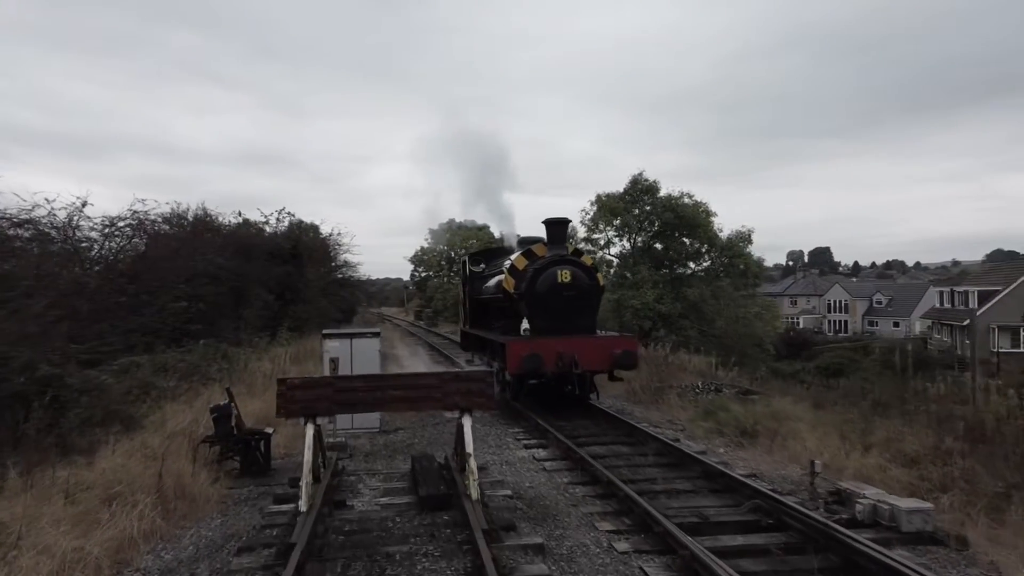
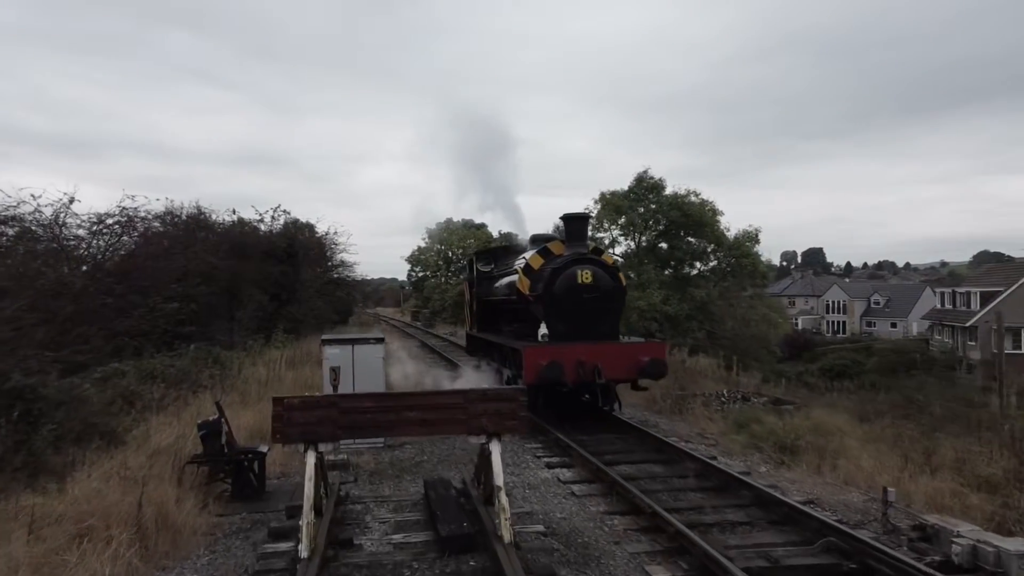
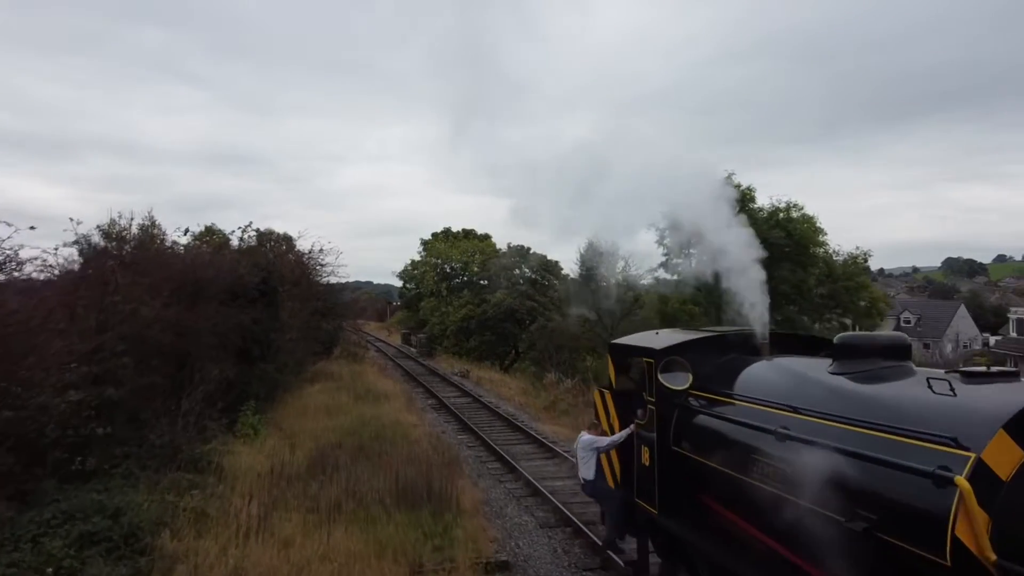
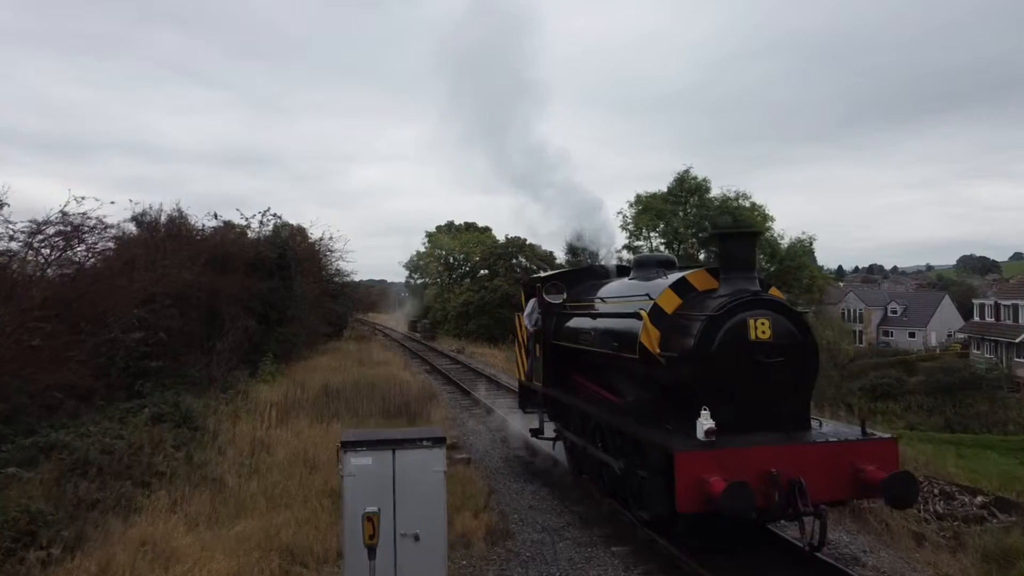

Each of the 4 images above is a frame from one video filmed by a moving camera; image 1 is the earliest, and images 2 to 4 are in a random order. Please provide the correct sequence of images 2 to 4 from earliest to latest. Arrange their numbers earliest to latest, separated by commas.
2, 4, 3
